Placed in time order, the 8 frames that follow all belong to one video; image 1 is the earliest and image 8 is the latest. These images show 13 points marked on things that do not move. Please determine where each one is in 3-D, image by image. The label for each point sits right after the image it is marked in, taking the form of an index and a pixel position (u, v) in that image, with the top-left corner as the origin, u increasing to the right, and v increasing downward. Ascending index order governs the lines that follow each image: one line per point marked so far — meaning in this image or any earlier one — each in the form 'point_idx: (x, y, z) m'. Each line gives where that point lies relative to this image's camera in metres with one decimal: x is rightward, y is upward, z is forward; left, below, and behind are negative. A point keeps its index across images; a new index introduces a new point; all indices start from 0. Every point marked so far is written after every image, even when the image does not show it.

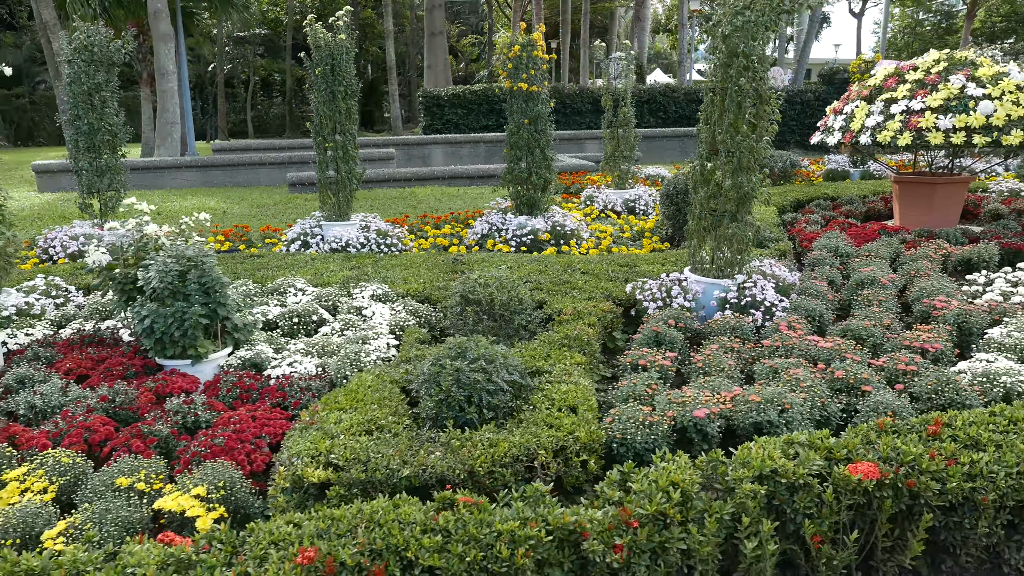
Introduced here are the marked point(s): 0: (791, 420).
0: (+1.5, -0.7, +3.3) m
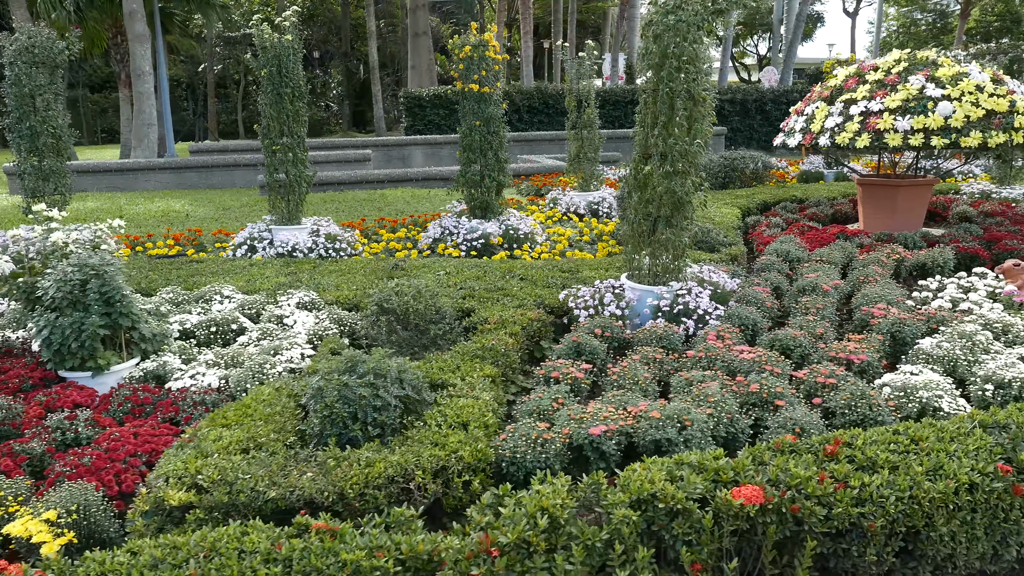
0: (+0.9, -0.8, +3.2) m
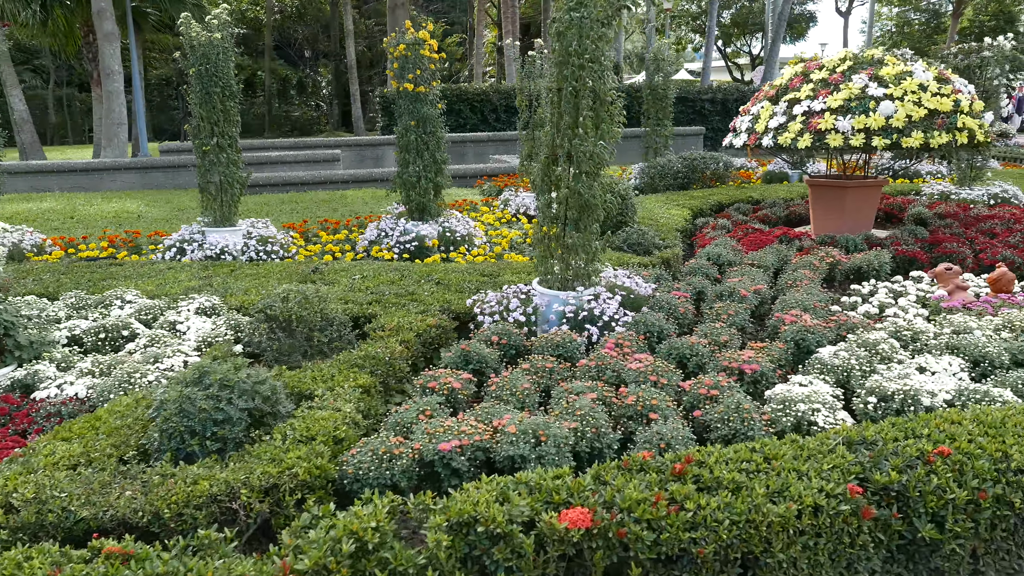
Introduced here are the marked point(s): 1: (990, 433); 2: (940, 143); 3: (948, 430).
0: (+0.2, -0.8, +3.0) m
1: (+2.2, -0.7, +2.9) m
2: (+4.5, +1.5, +6.6) m
3: (+2.1, -0.7, +2.9) m
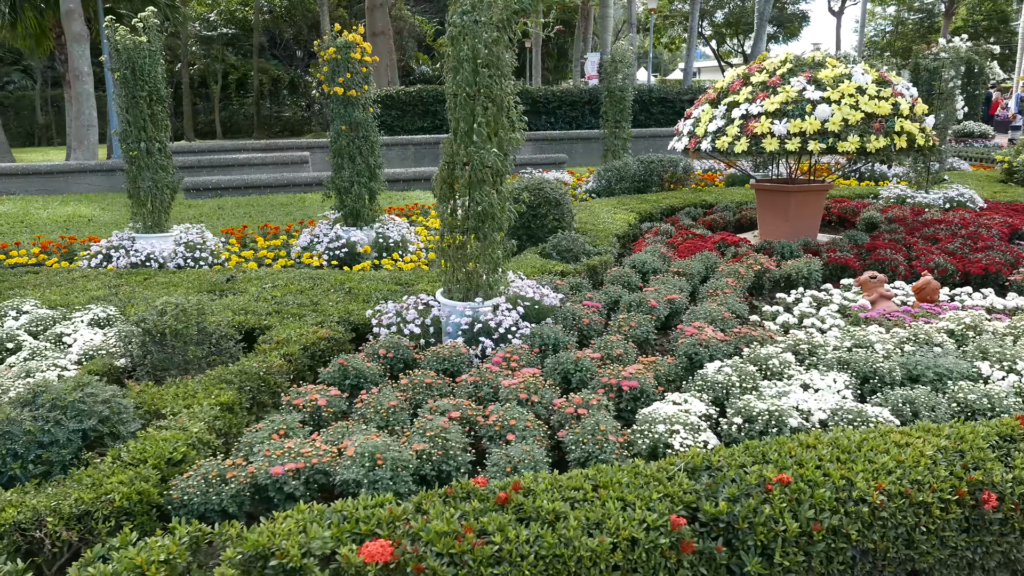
0: (-0.6, -0.9, +2.9) m
1: (+1.5, -0.8, +2.8) m
2: (+3.8, +1.5, +6.4) m
3: (+1.3, -0.8, +2.8) m
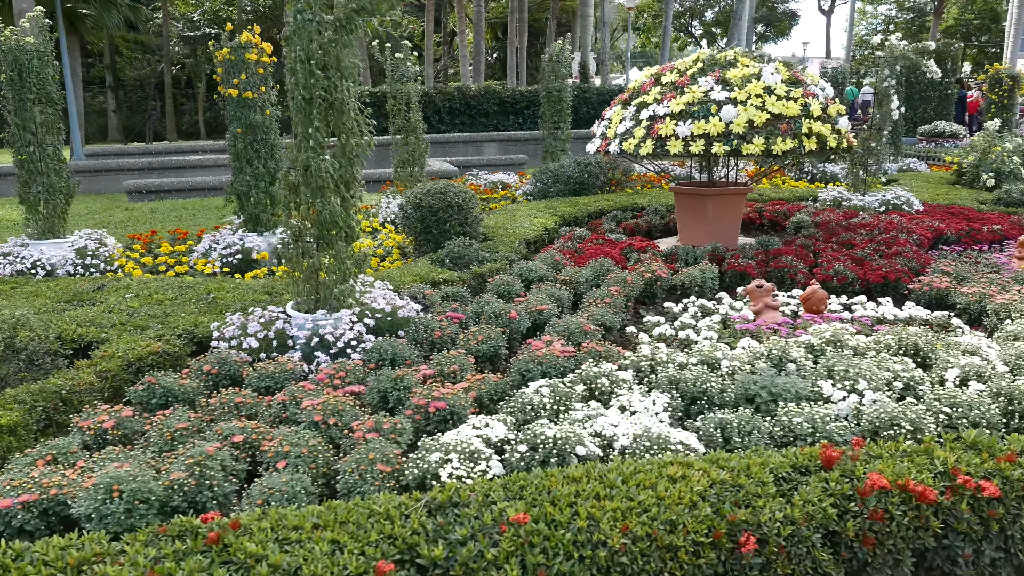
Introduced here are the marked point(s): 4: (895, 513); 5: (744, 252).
0: (-1.7, -1.0, +2.7) m
1: (+0.4, -0.8, +2.5) m
2: (+2.7, +1.4, +6.1) m
3: (+0.2, -0.8, +2.6) m
4: (+1.6, -0.9, +2.5) m
5: (+2.3, +0.4, +6.2) m
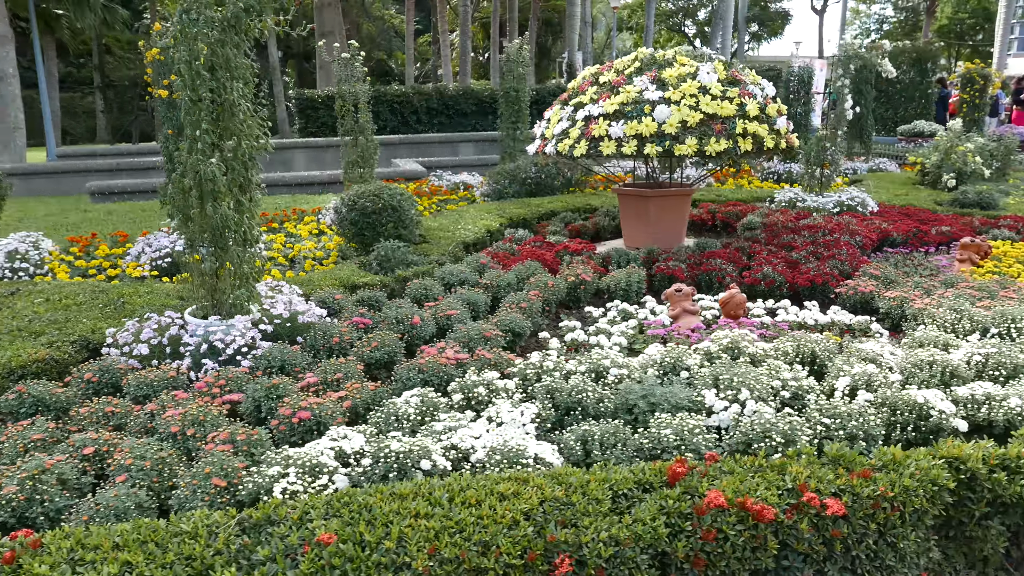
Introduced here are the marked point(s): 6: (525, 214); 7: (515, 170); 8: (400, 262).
0: (-2.4, -1.0, +2.6) m
1: (-0.4, -0.9, +2.4) m
2: (+2.0, +1.3, +6.0) m
3: (-0.5, -0.9, +2.5) m
4: (+0.8, -1.0, +2.4) m
5: (+1.6, +0.3, +6.1) m
6: (+0.2, +1.0, +8.2) m
7: (0.0, +1.8, +9.6) m
8: (-1.1, +0.2, +6.0) m
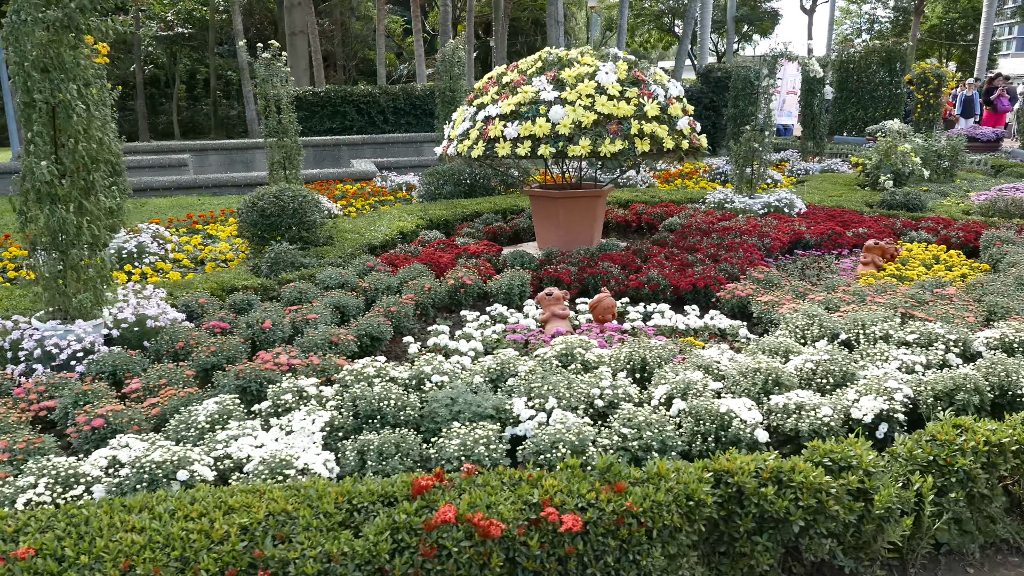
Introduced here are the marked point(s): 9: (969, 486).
0: (-3.5, -1.0, +2.5) m
1: (-1.4, -0.9, +2.4) m
2: (+0.9, +1.3, +5.9) m
3: (-1.6, -0.9, +2.4) m
4: (-0.2, -1.0, +2.3) m
5: (+0.6, +0.3, +6.0) m
6: (-0.8, +0.9, +8.1) m
7: (-1.0, +1.8, +9.5) m
8: (-2.1, +0.2, +5.9) m
9: (+2.1, -0.9, +2.9) m
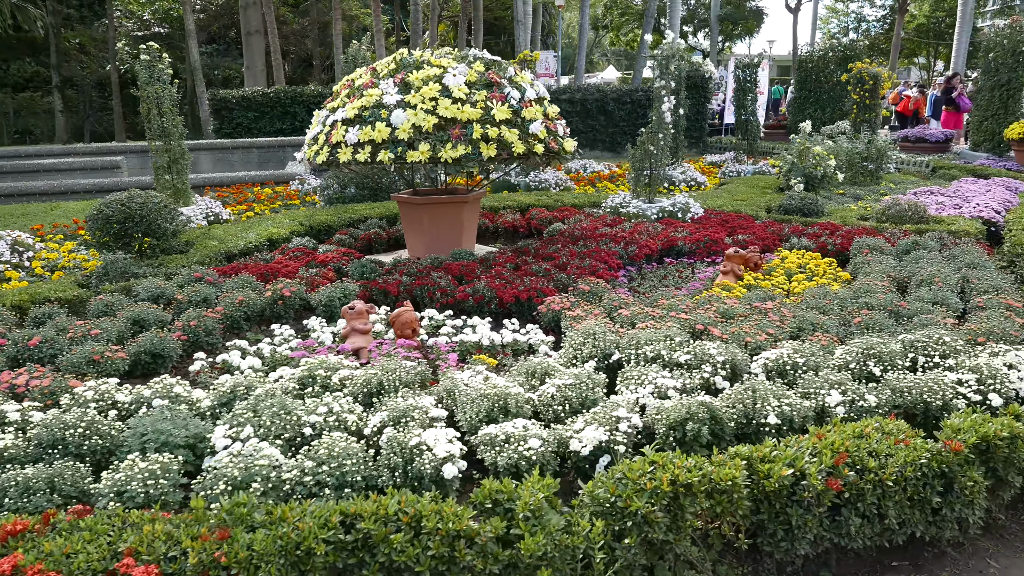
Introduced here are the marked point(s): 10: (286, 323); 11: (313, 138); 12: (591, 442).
0: (-5.1, -1.1, +2.4) m
1: (-3.0, -1.0, +2.2) m
2: (-0.6, +1.2, +5.7) m
3: (-3.2, -1.0, +2.2) m
4: (-1.8, -1.1, +2.1) m
5: (-0.9, +0.2, +5.8) m
6: (-2.3, +0.9, +7.9) m
7: (-2.4, +1.7, +9.3) m
8: (-3.6, +0.1, +5.7) m
9: (+0.6, -1.0, +2.6) m
10: (-1.8, -0.3, +5.1) m
11: (-2.0, +1.5, +6.3) m
12: (+0.4, -0.7, +3.0) m
